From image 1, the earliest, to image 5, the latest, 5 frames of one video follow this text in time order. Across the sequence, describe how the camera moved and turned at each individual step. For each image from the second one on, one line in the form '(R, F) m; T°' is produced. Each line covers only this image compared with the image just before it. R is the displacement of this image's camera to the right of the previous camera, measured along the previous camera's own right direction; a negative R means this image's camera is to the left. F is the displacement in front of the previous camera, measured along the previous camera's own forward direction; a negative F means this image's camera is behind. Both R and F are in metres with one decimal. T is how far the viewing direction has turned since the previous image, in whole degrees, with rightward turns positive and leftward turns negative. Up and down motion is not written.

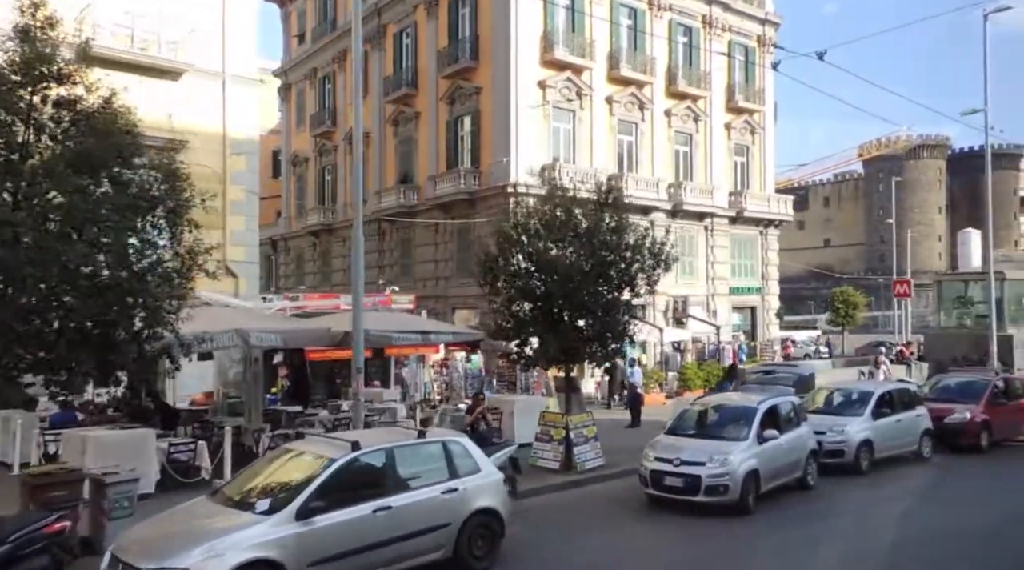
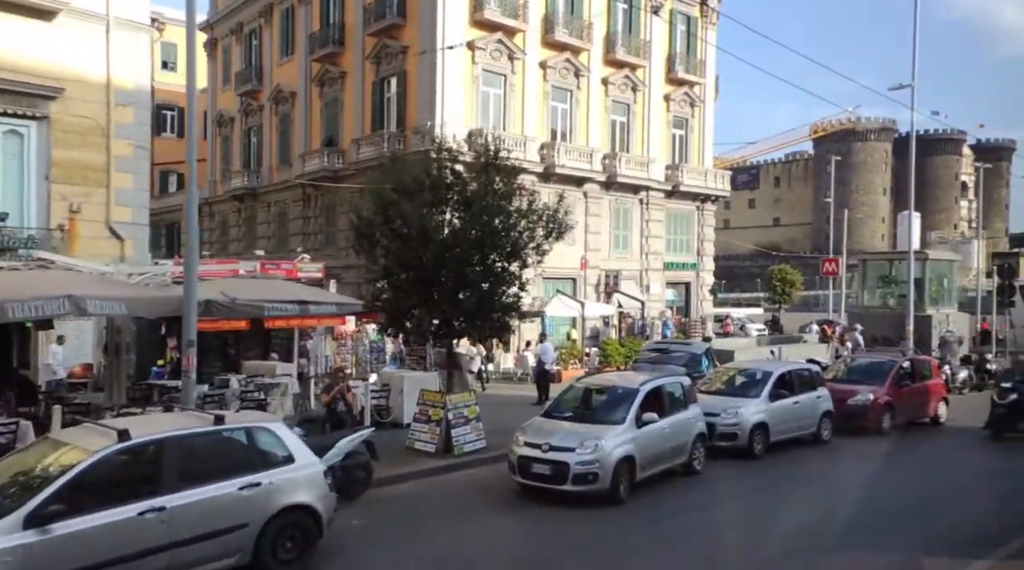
(+1.1, +1.0) m; +3°
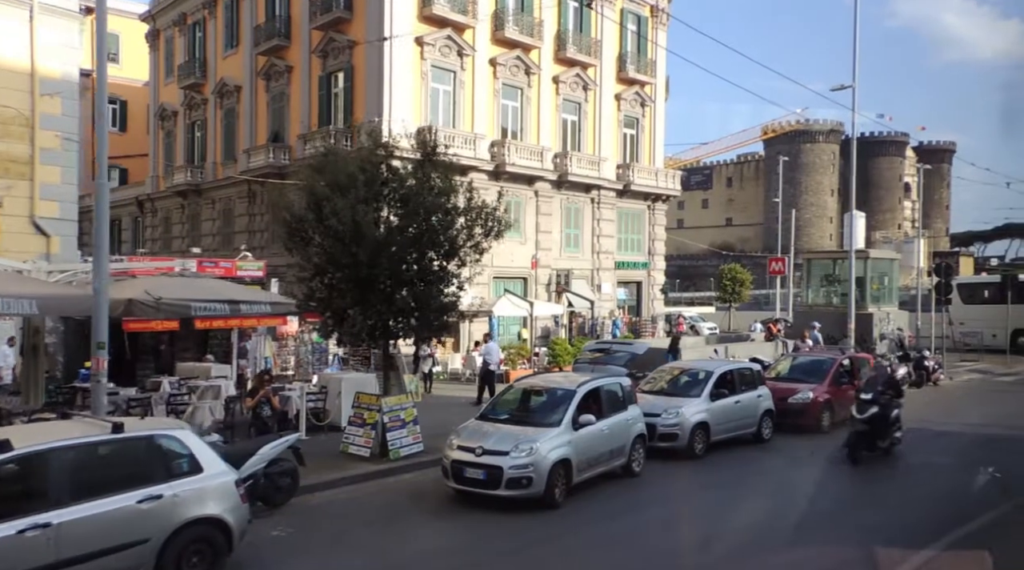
(+0.3, +0.3) m; +3°
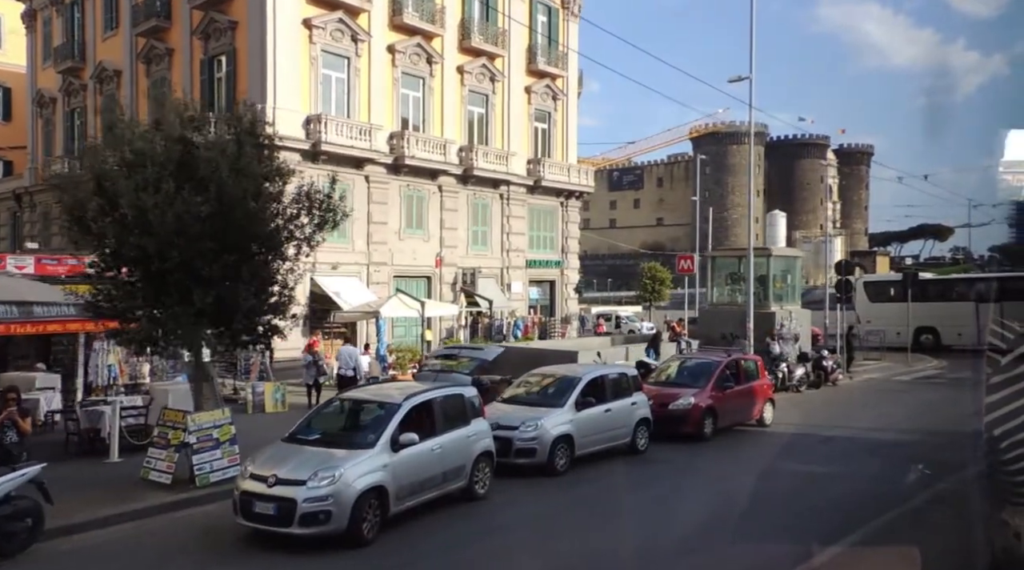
(+1.3, +1.5) m; +4°
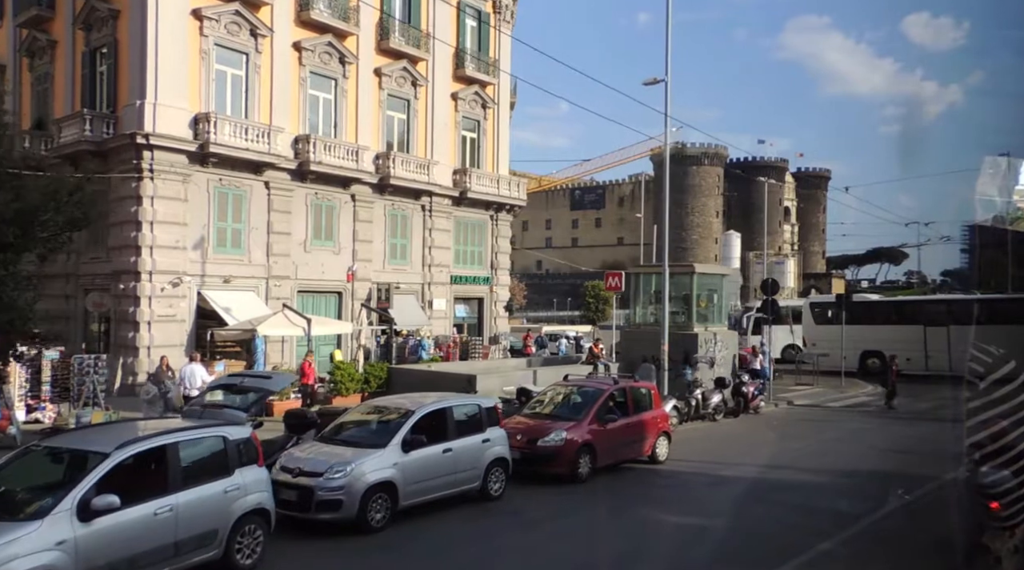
(+1.8, +2.3) m; +2°
